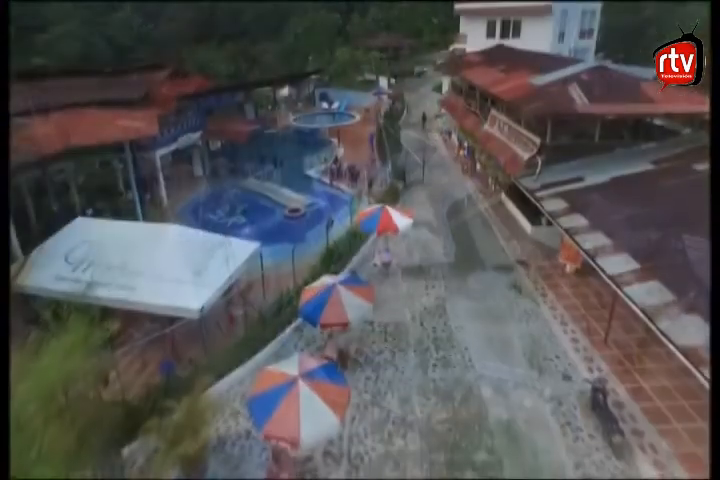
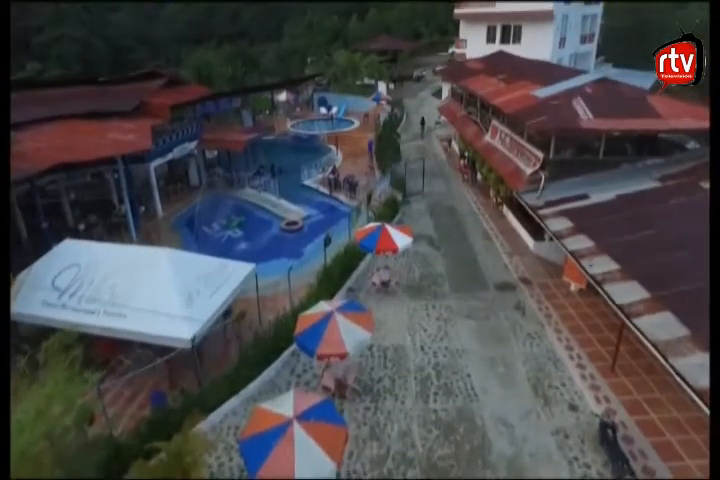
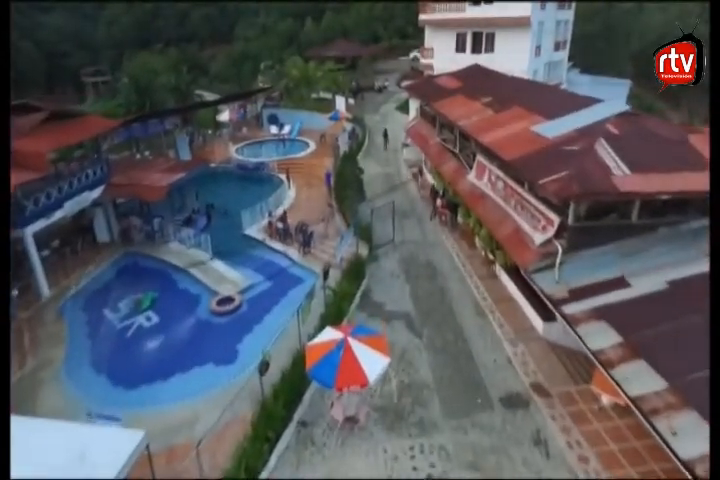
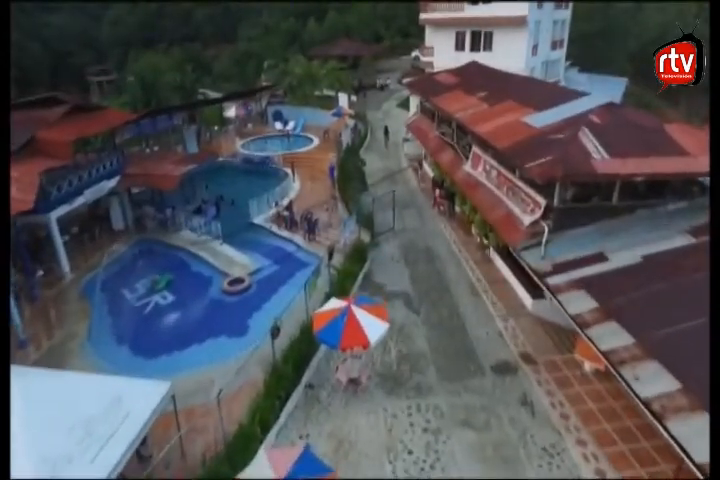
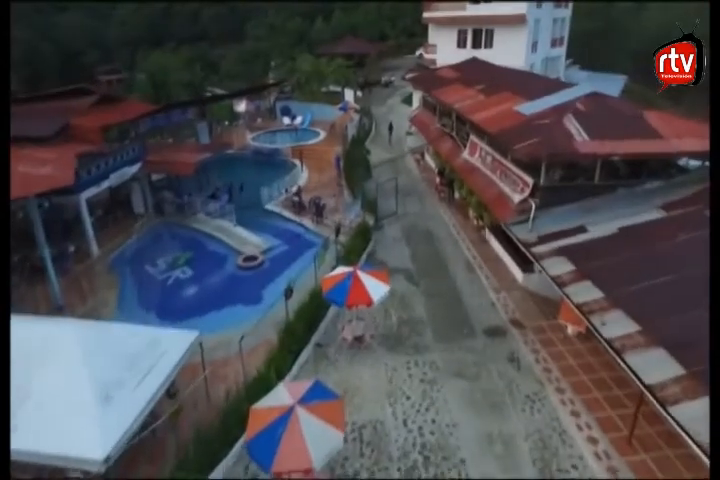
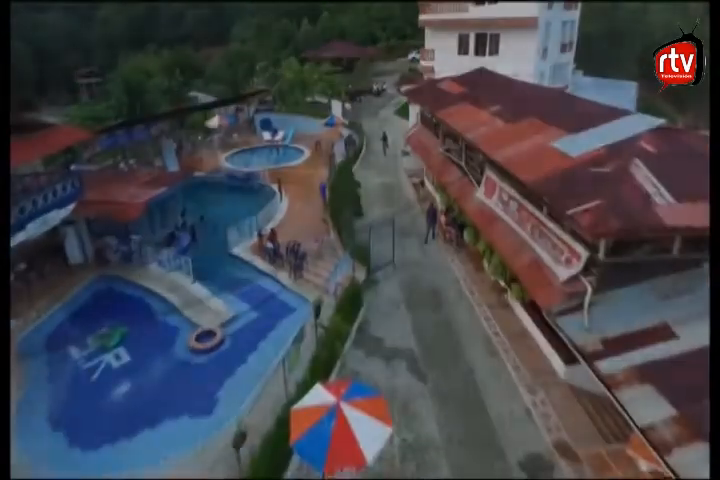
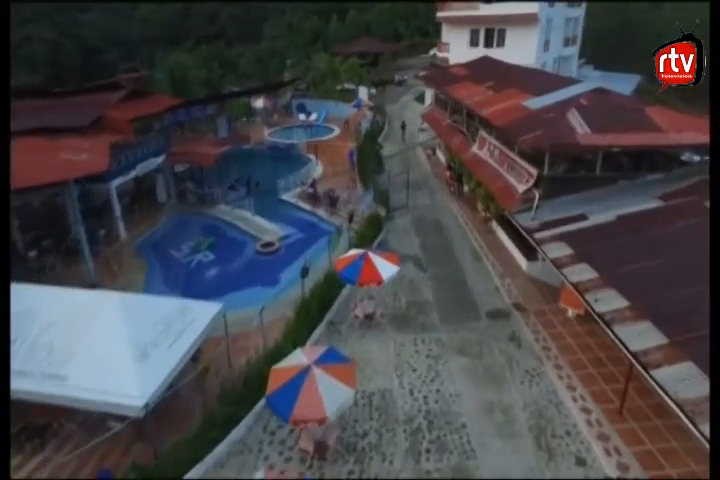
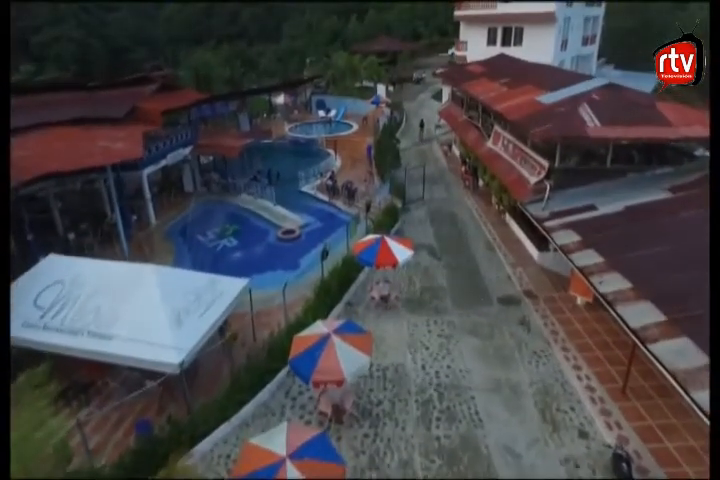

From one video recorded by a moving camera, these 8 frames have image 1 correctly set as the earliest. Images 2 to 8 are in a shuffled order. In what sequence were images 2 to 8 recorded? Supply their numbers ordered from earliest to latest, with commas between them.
2, 8, 7, 5, 4, 3, 6
